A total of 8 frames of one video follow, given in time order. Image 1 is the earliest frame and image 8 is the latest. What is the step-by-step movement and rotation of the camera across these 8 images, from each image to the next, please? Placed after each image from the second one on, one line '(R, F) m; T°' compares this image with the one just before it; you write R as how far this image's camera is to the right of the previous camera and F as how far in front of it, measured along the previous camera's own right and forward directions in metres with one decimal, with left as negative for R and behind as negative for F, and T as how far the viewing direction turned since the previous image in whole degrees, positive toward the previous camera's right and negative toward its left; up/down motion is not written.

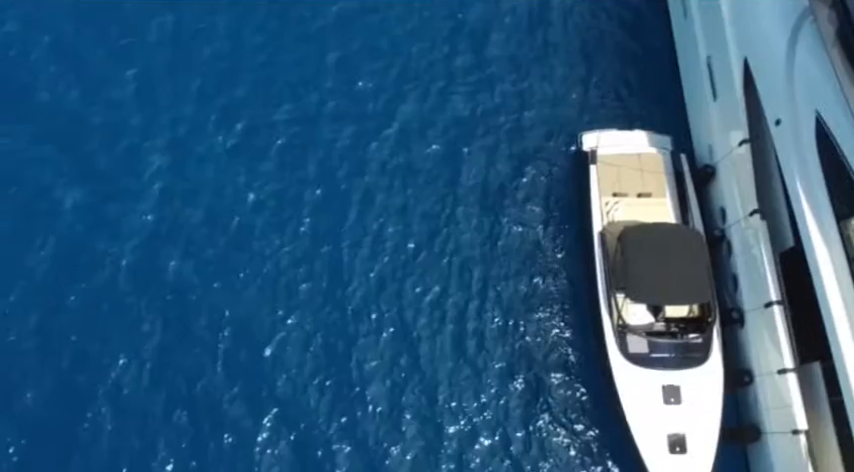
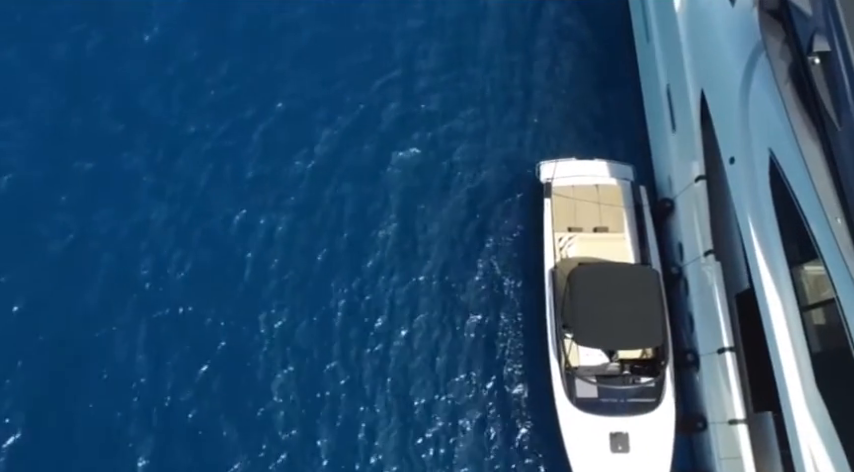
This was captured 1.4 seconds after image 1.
(+1.2, +0.7) m; -1°
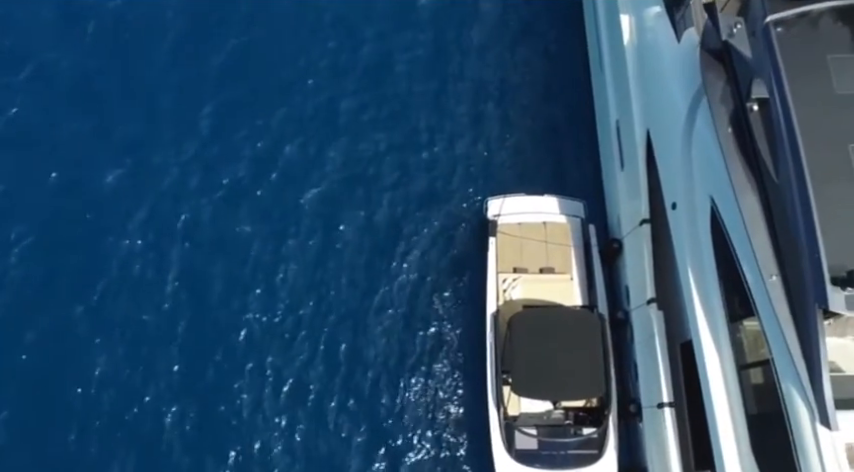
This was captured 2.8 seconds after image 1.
(+1.2, +0.6) m; 0°
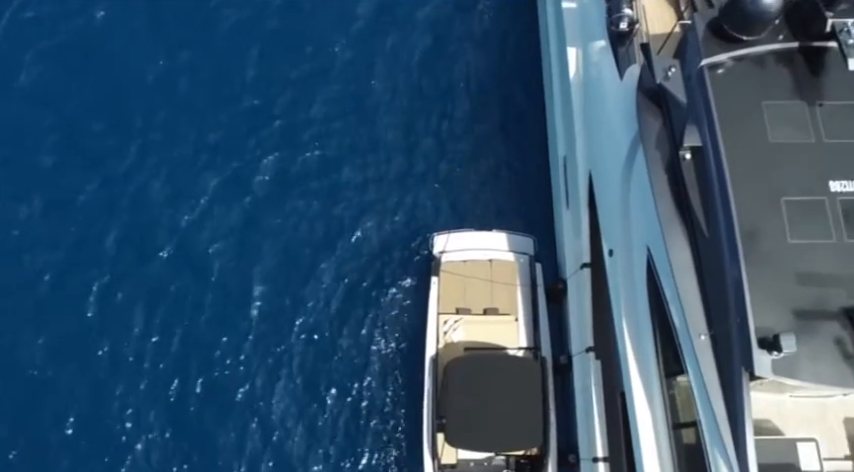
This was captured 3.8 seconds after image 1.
(+1.2, +0.5) m; 0°
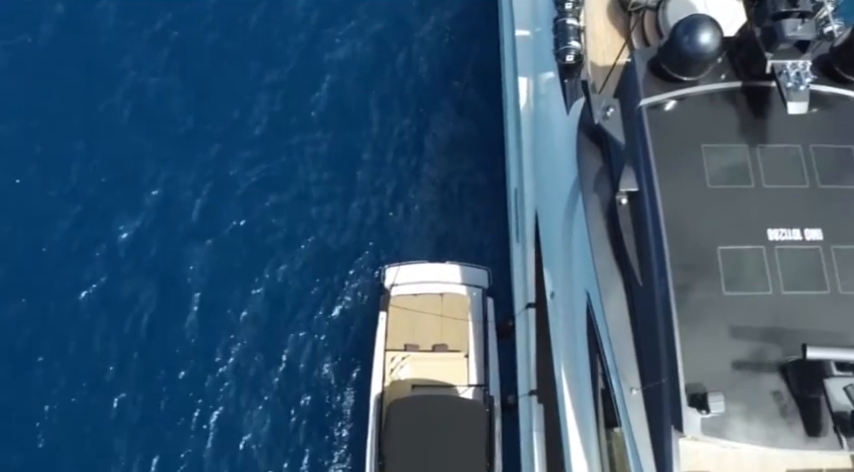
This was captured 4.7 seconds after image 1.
(+1.0, +0.4) m; 0°
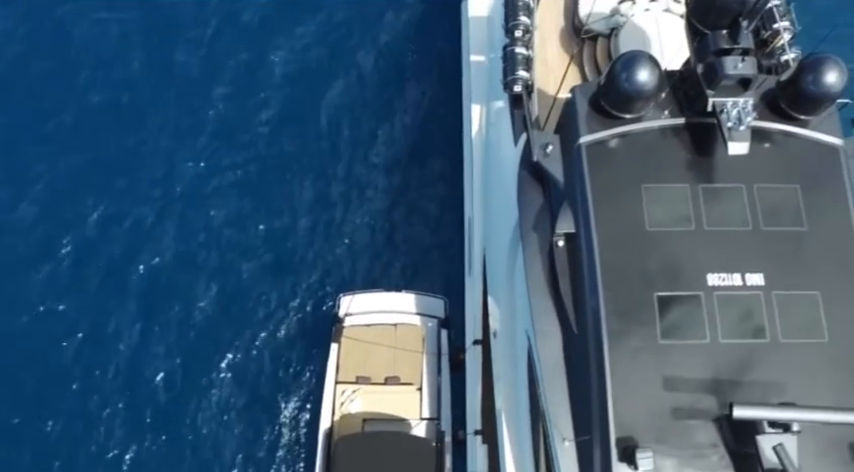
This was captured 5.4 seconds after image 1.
(+0.9, +0.4) m; 0°
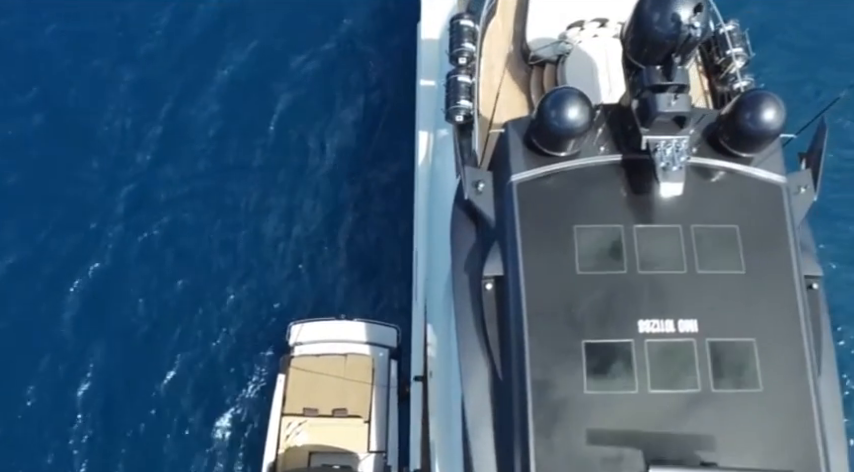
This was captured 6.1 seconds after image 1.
(+1.0, +0.4) m; 0°
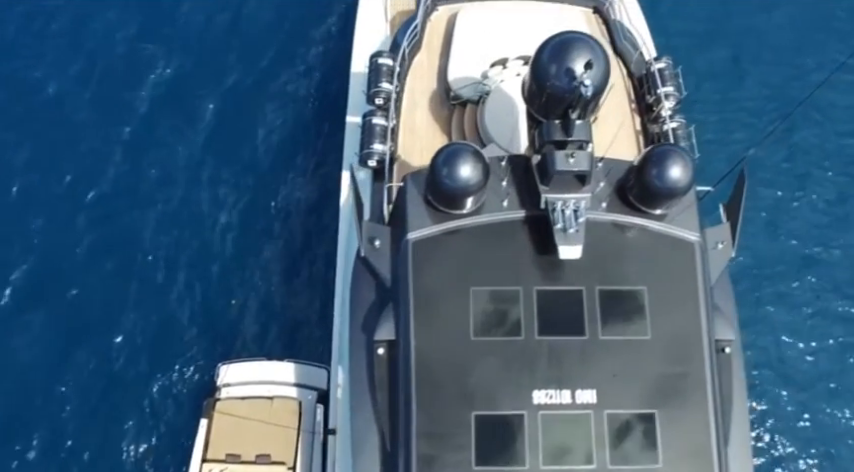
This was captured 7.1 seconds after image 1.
(+1.4, +0.6) m; -1°
